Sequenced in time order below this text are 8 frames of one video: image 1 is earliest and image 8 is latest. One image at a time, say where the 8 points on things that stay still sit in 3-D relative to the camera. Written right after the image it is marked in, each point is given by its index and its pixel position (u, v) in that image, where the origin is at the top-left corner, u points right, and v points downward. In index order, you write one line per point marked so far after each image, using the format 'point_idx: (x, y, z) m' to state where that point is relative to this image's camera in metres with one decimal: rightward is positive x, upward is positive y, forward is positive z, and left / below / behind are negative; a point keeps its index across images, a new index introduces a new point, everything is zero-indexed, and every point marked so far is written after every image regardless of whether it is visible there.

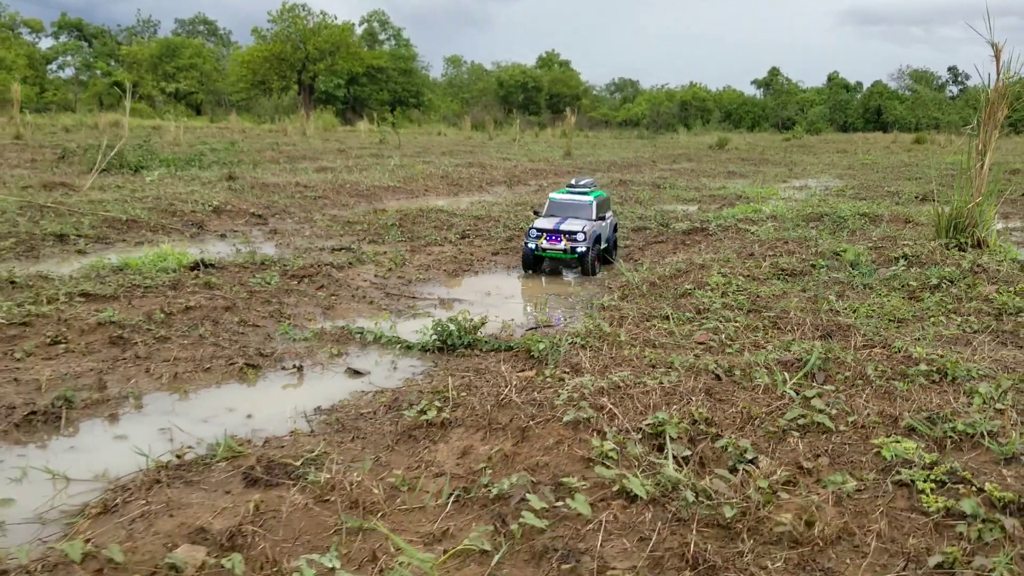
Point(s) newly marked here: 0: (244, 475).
0: (-1.1, -0.7, +3.7) m
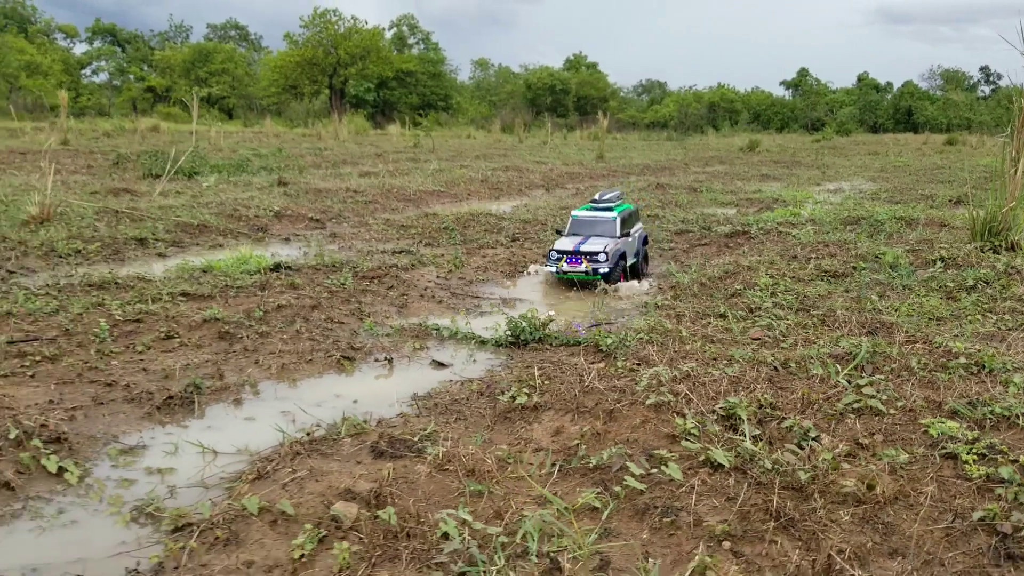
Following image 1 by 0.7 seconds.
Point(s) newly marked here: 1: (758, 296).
0: (-0.6, -0.7, +4.3) m
1: (+2.0, -0.1, +7.5) m
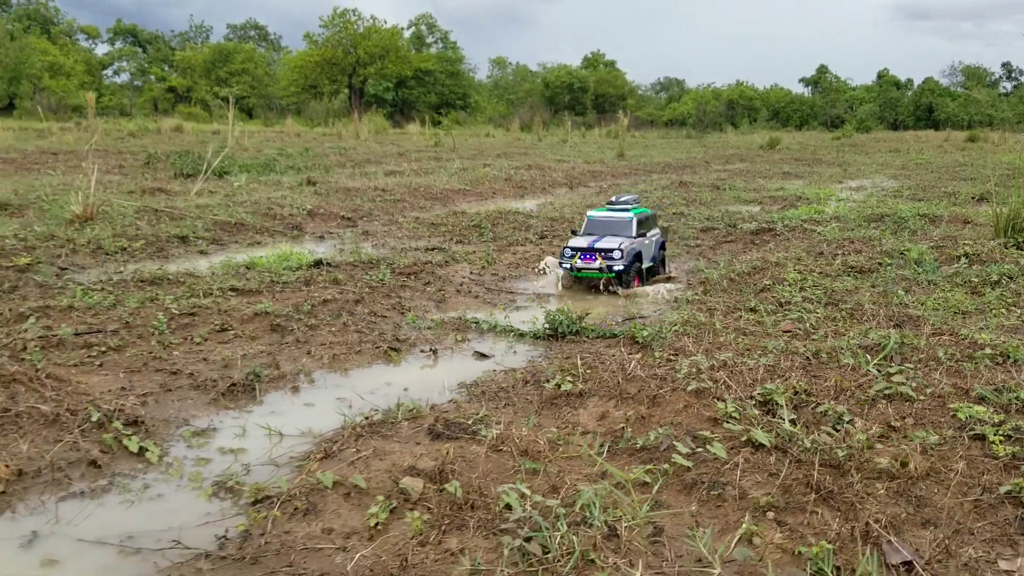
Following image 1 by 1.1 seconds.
0: (-0.4, -0.7, +4.6) m
1: (+2.3, 0.0, +7.7) m
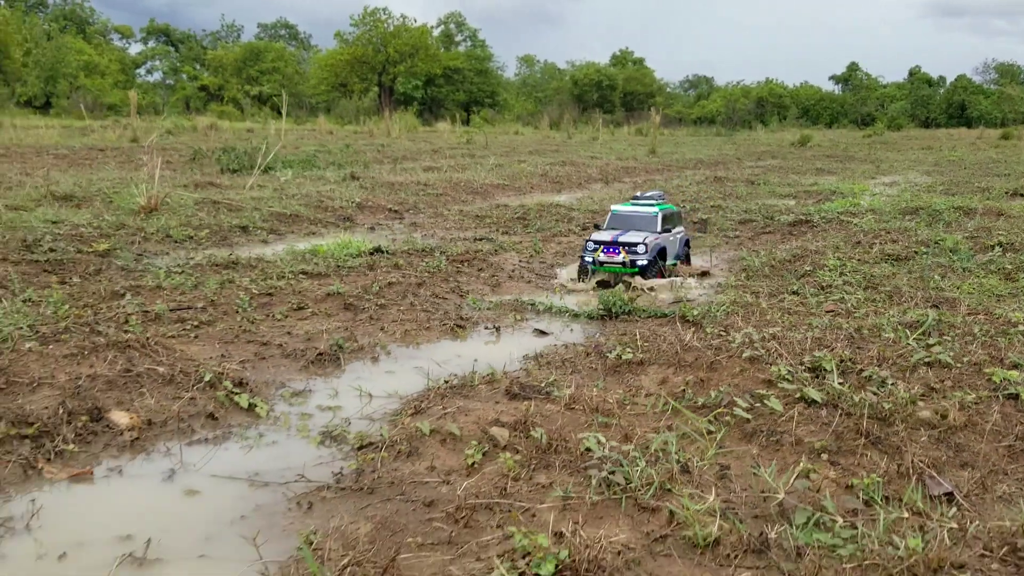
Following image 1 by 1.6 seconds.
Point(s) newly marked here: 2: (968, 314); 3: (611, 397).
0: (0.0, -0.6, +5.0) m
1: (+2.8, +0.1, +8.1) m
2: (+3.2, -0.2, +6.6) m
3: (+0.5, -0.6, +4.9) m
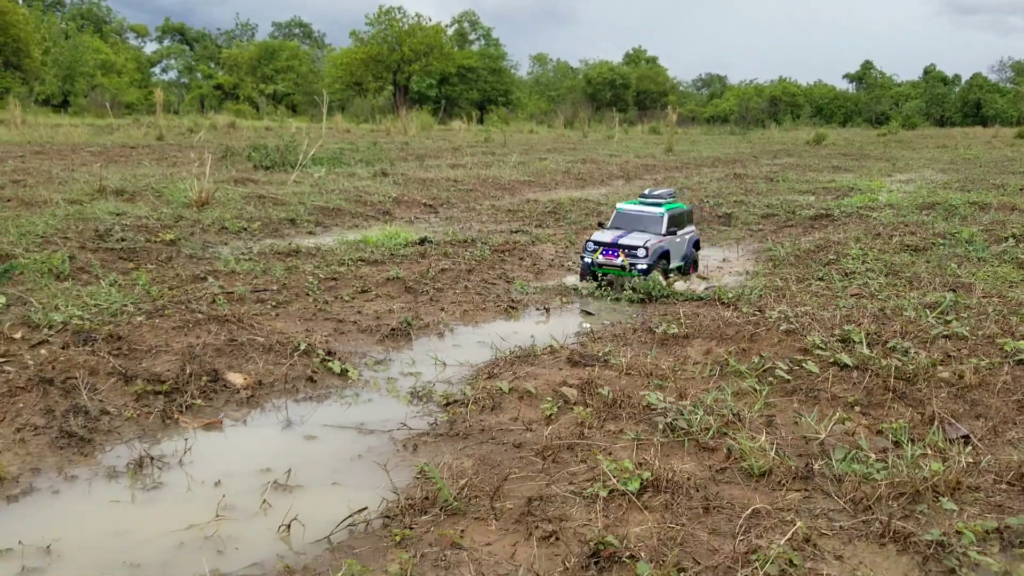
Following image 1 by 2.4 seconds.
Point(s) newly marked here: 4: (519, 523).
0: (+0.3, -0.4, +5.6) m
1: (+3.2, +0.2, +8.7) m
2: (+3.6, -0.1, +7.2) m
3: (+0.9, -0.4, +5.5) m
4: (0.0, -0.8, +3.3) m
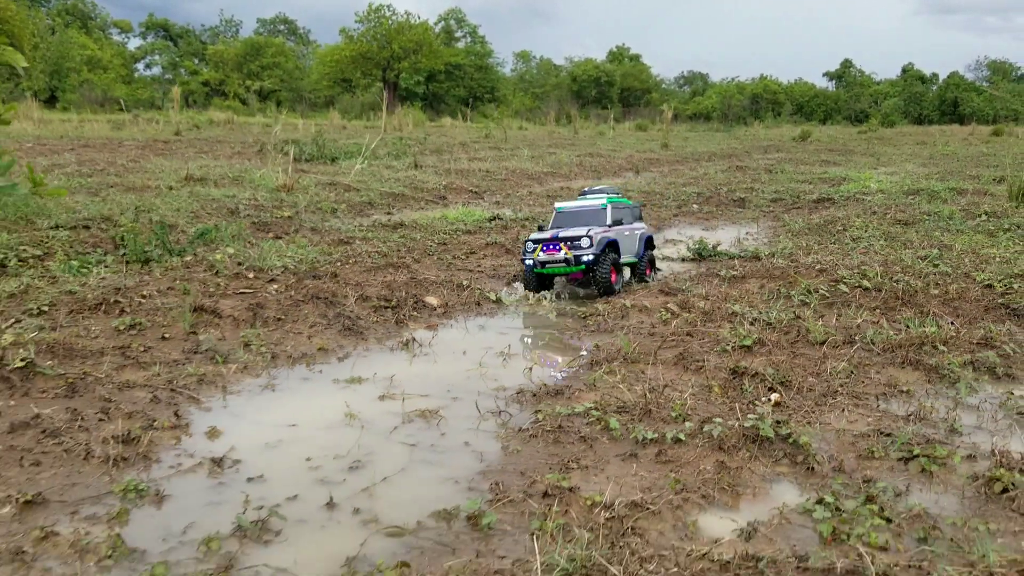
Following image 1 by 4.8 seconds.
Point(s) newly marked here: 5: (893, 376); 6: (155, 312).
0: (+1.2, 0.0, +7.7) m
1: (+4.0, +0.6, +10.8) m
2: (+4.5, +0.3, +9.3) m
3: (+1.8, 0.0, +7.6) m
4: (+0.9, -0.4, +5.4) m
5: (+2.1, -0.5, +5.0) m
6: (-2.5, -0.2, +6.5) m
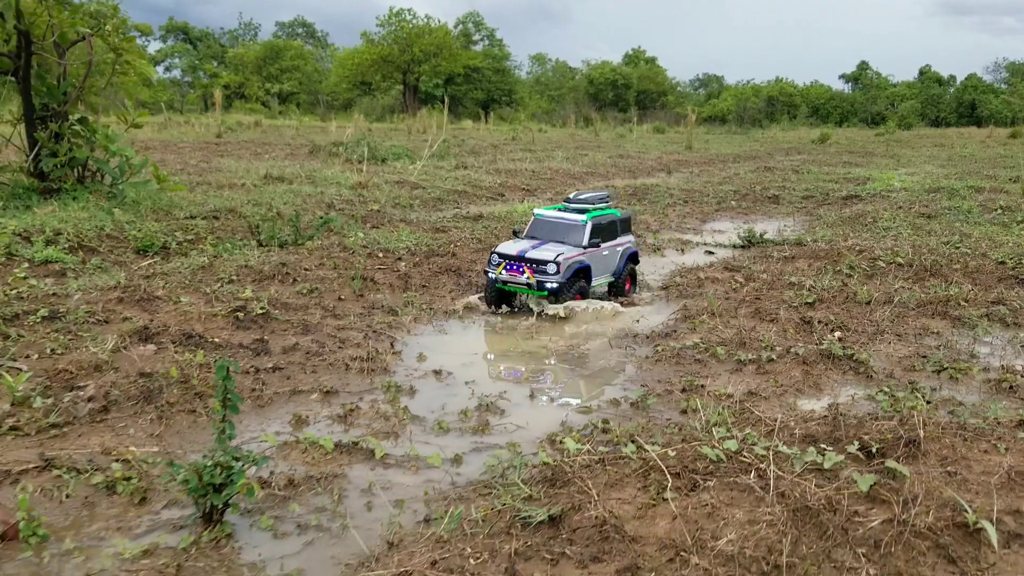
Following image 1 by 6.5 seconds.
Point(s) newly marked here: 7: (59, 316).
0: (+2.1, +0.2, +9.2) m
1: (+4.9, +0.9, +12.3) m
2: (+5.4, +0.6, +10.7) m
3: (+2.7, +0.2, +9.1) m
4: (+1.8, -0.2, +6.9) m
5: (+2.9, -0.2, +6.5) m
6: (-1.6, +0.1, +8.1) m
7: (-3.0, -0.2, +6.1) m
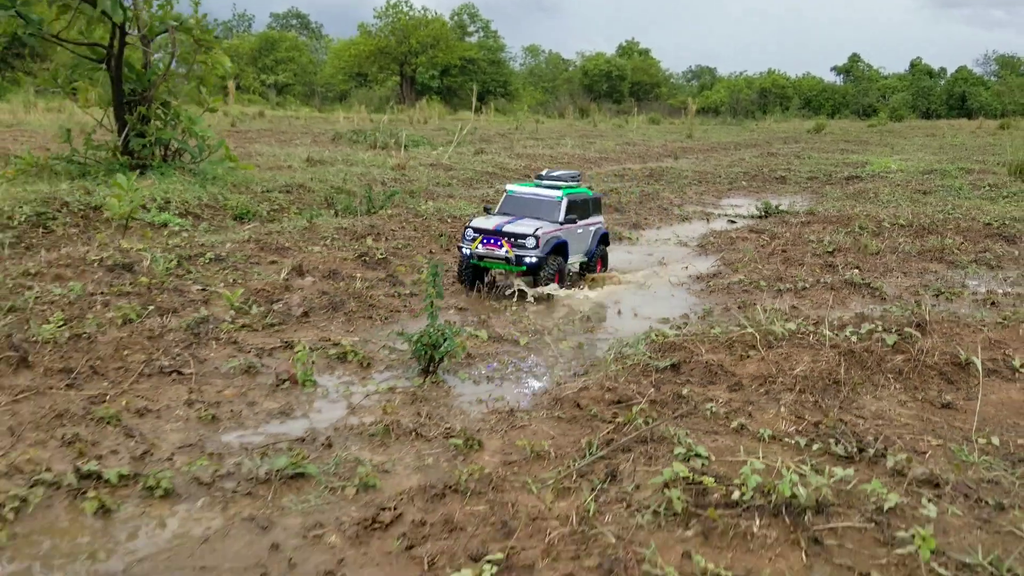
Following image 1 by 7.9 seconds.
0: (+2.7, +0.6, +10.6) m
1: (+5.5, +1.3, +13.7) m
2: (+6.0, +1.0, +12.2) m
3: (+3.3, +0.6, +10.5) m
4: (+2.4, +0.2, +8.3) m
5: (+3.5, +0.2, +7.9) m
6: (-1.0, +0.5, +9.4) m
7: (-2.3, +0.2, +7.5) m
